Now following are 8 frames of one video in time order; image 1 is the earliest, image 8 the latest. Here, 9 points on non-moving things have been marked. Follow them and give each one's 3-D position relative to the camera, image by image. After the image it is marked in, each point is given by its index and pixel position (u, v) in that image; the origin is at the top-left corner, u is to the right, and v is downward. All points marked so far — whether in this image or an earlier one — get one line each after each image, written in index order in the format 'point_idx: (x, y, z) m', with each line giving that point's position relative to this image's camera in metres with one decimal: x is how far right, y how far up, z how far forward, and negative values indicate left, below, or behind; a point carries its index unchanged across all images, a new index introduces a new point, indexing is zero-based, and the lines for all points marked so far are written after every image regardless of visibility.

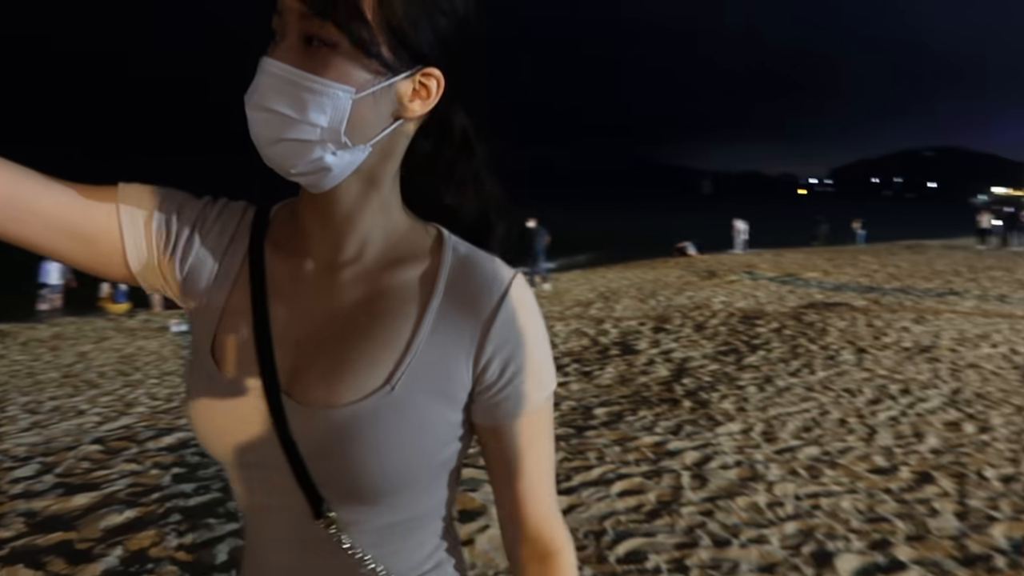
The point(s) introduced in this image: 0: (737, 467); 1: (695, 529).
0: (+1.4, -1.1, +4.8) m
1: (+0.9, -1.2, +3.9) m
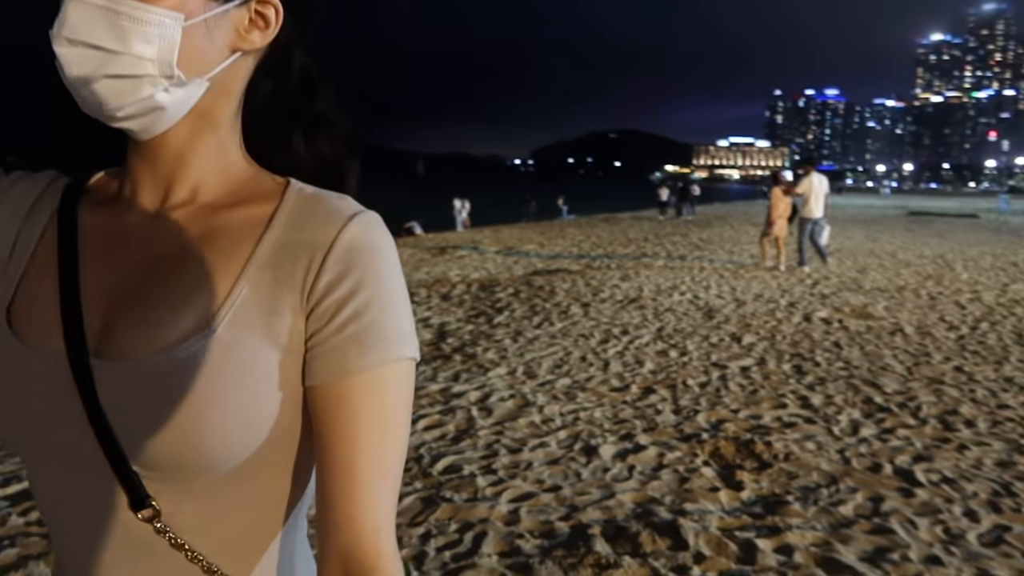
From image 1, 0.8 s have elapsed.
0: (0.0, -0.8, +5.9) m
1: (-0.1, -0.9, +4.9) m
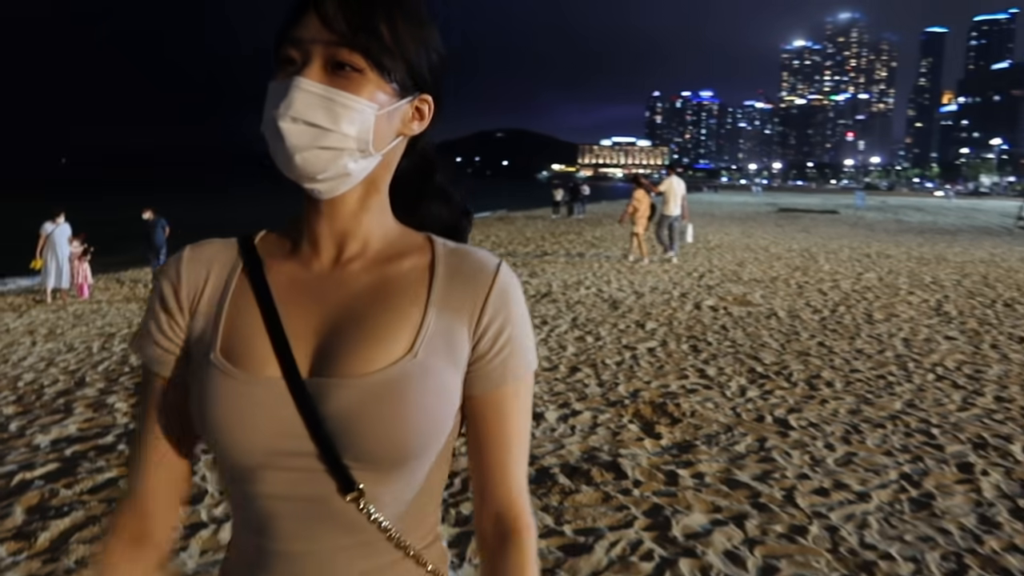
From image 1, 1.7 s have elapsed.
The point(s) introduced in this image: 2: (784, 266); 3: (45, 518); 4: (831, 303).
0: (-0.4, -0.8, +6.8) m
1: (-0.4, -0.9, +5.8) m
2: (+5.7, +0.5, +16.7) m
3: (-2.4, -1.2, +4.1) m
4: (+4.7, -0.2, +11.6) m
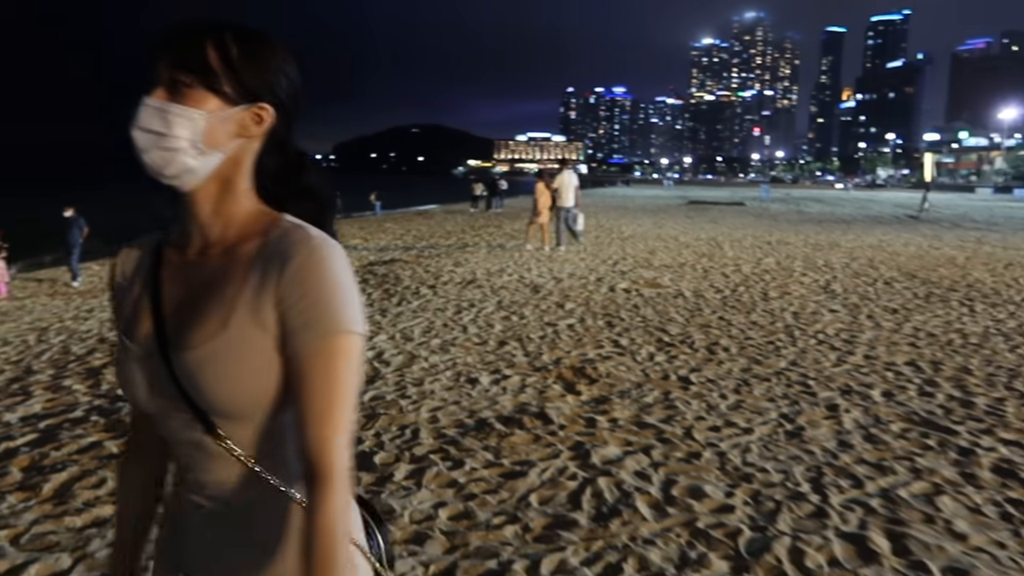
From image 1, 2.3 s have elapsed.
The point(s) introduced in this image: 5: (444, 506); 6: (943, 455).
0: (-1.0, -0.6, +7.5) m
1: (-0.9, -0.8, +6.5) m
2: (+4.1, +0.8, +17.9) m
3: (-2.7, -1.1, +4.6) m
4: (+3.5, +0.1, +12.8) m
5: (-0.3, -1.1, +4.0) m
6: (+2.6, -1.0, +4.9) m
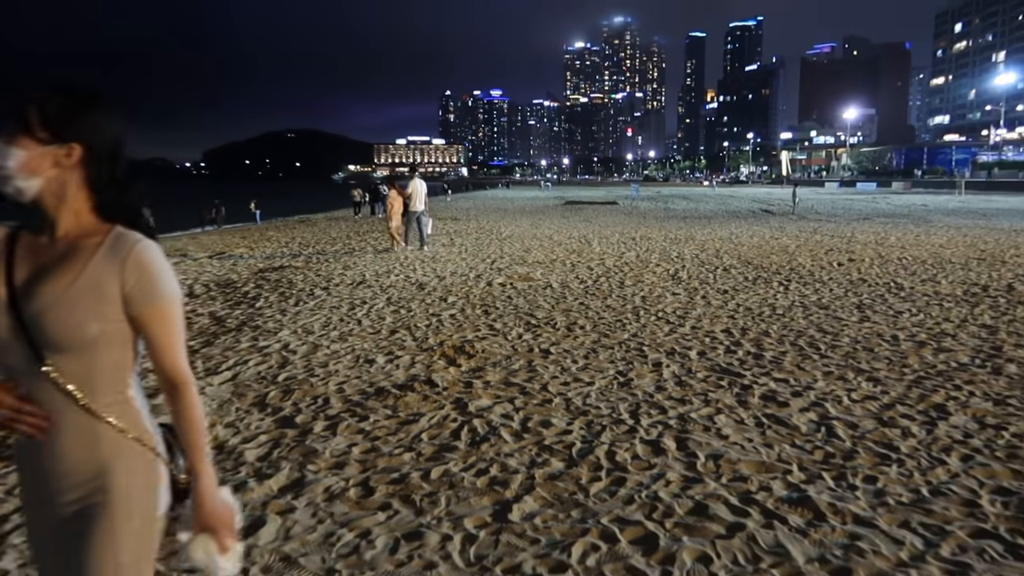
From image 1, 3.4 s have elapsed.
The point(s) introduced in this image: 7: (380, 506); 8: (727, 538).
0: (-2.2, -0.6, +8.6) m
1: (-2.0, -0.7, +7.6) m
2: (+1.3, +0.9, +19.7) m
3: (-3.4, -1.1, +5.5) m
4: (+1.5, +0.2, +14.5) m
5: (-1.0, -1.0, +5.3) m
6: (+1.8, -0.8, +6.5) m
7: (-0.7, -1.2, +4.3) m
8: (+1.0, -1.2, +3.8) m
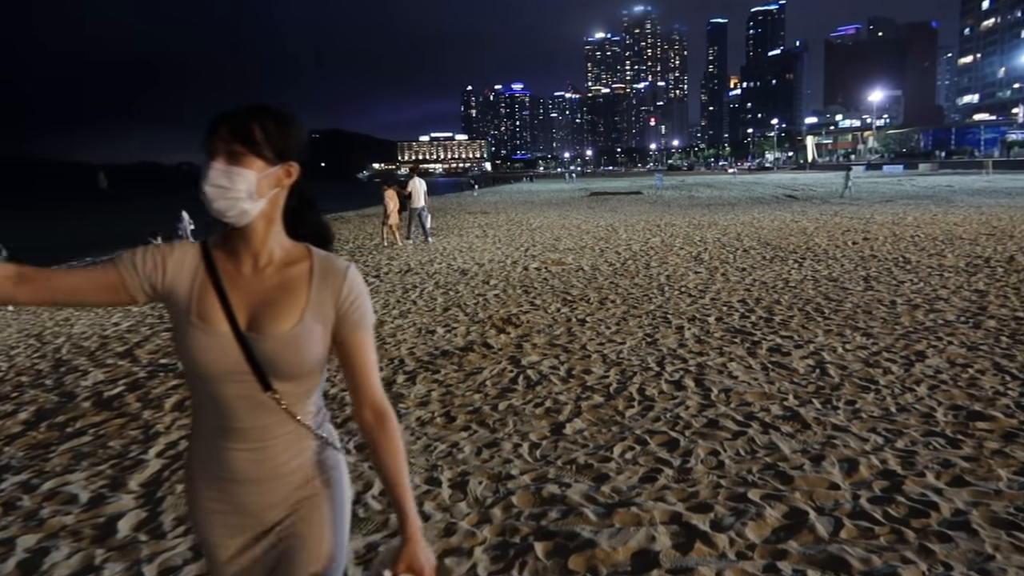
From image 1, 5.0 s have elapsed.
0: (-1.8, -0.4, +9.9) m
1: (-1.5, -0.5, +8.9) m
2: (+2.1, +1.3, +20.8) m
3: (-3.0, -1.0, +6.8) m
4: (+2.2, +0.6, +15.6) m
5: (-0.6, -0.8, +6.5) m
6: (+2.2, -0.5, +7.7) m
7: (-0.3, -1.0, +5.5) m
8: (+1.4, -0.9, +5.0) m
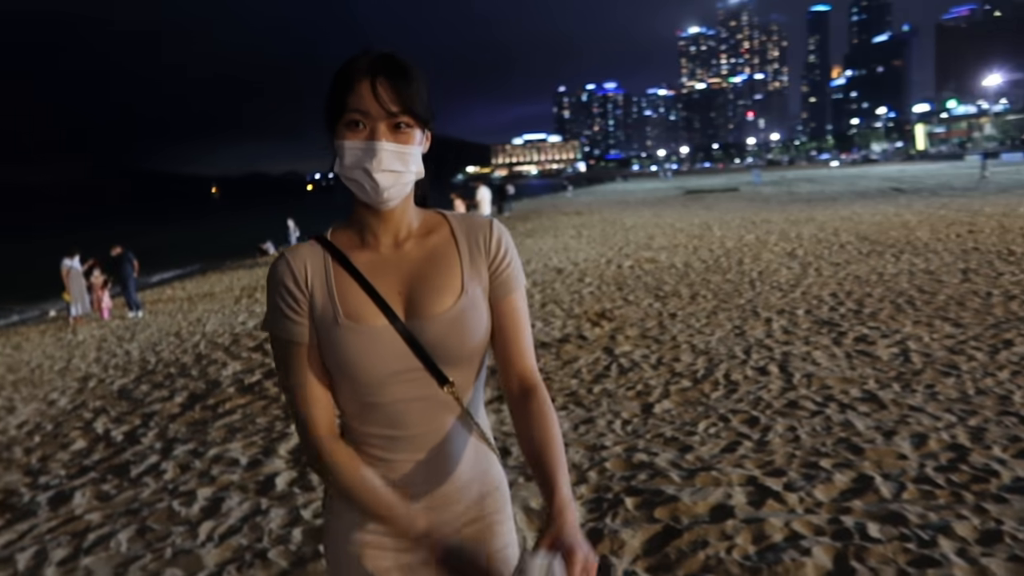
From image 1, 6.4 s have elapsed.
0: (-0.5, -0.4, +10.7) m
1: (-0.4, -0.5, +9.6) m
2: (+4.6, +1.4, +21.0) m
3: (-2.1, -0.9, +7.8) m
4: (+4.0, +0.6, +15.9) m
5: (+0.2, -0.8, +7.2) m
6: (+3.2, -0.5, +8.0) m
7: (+0.4, -0.9, +6.1) m
8: (+2.0, -0.9, +5.4) m
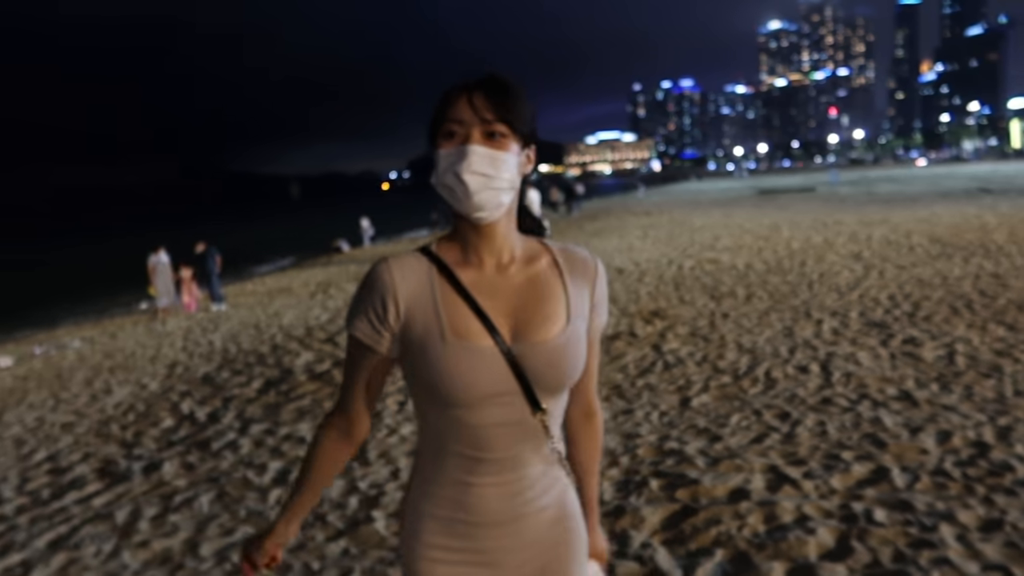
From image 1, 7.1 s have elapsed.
0: (+0.3, -0.3, +11.1) m
1: (+0.3, -0.5, +10.0) m
2: (+6.3, +1.4, +21.0) m
3: (-1.6, -0.9, +8.3) m
4: (+5.3, +0.6, +15.8) m
5: (+0.7, -0.8, +7.6) m
6: (+3.7, -0.5, +8.1) m
7: (+0.7, -0.9, +6.5) m
8: (+2.3, -0.9, +5.6) m
